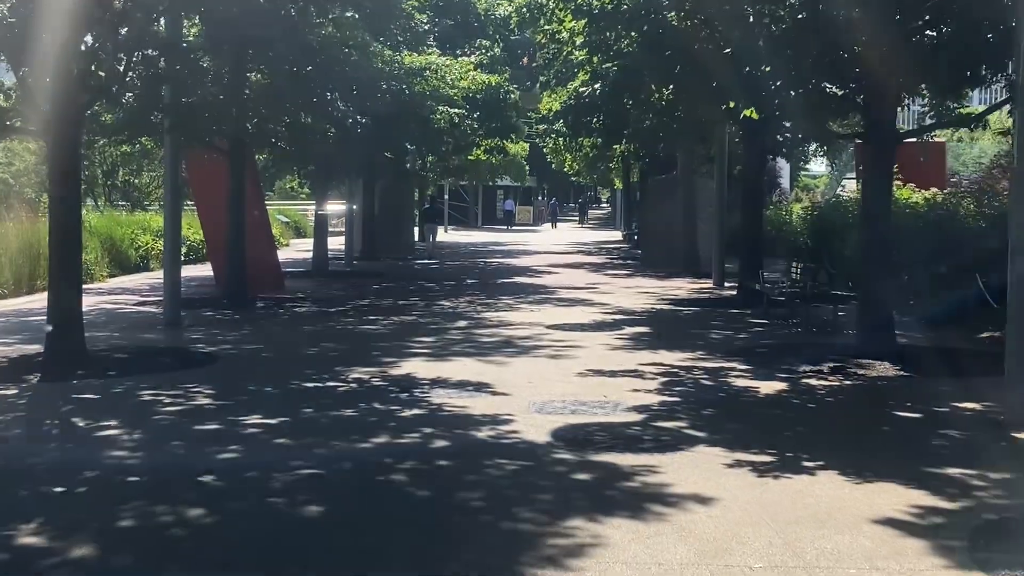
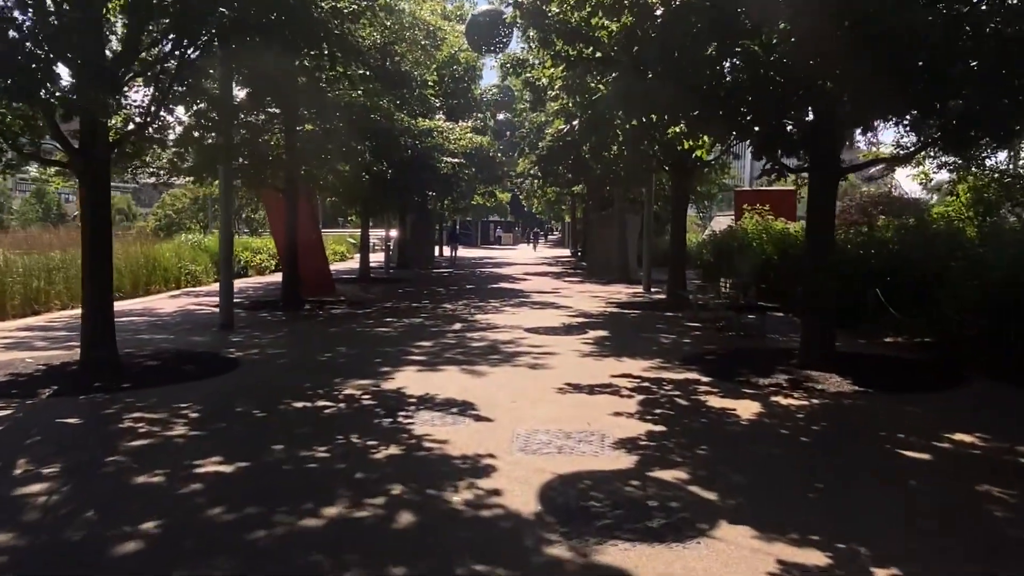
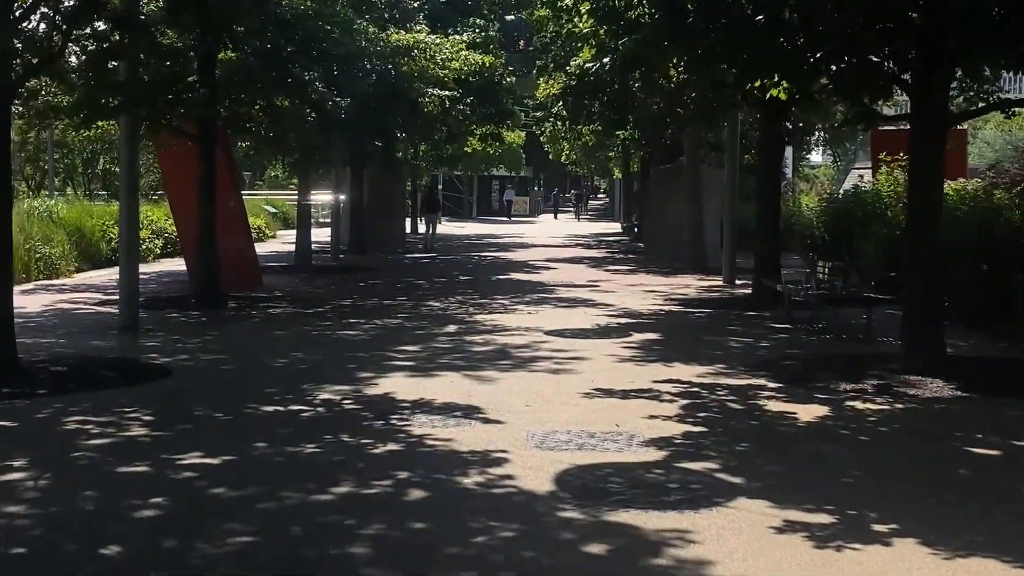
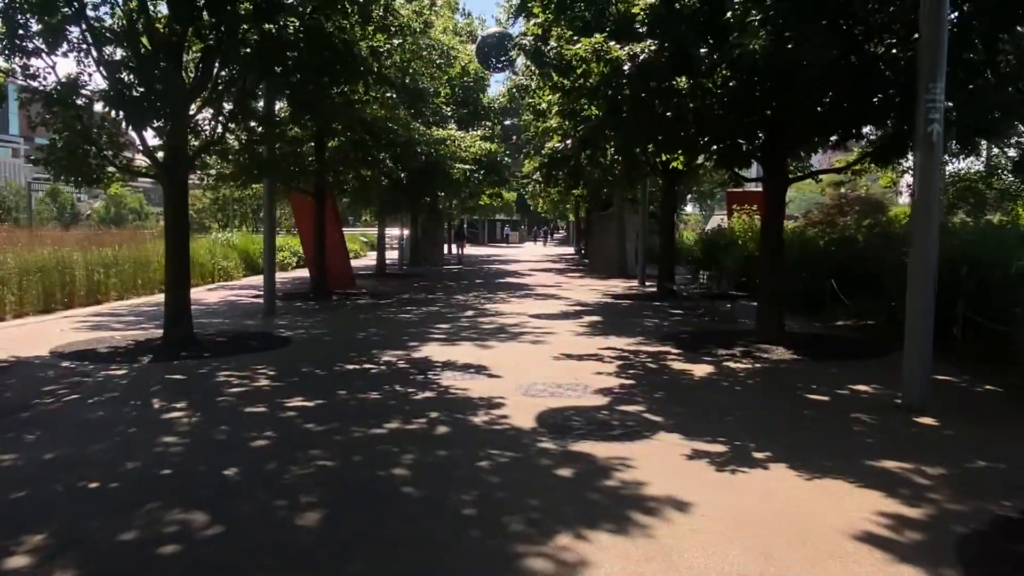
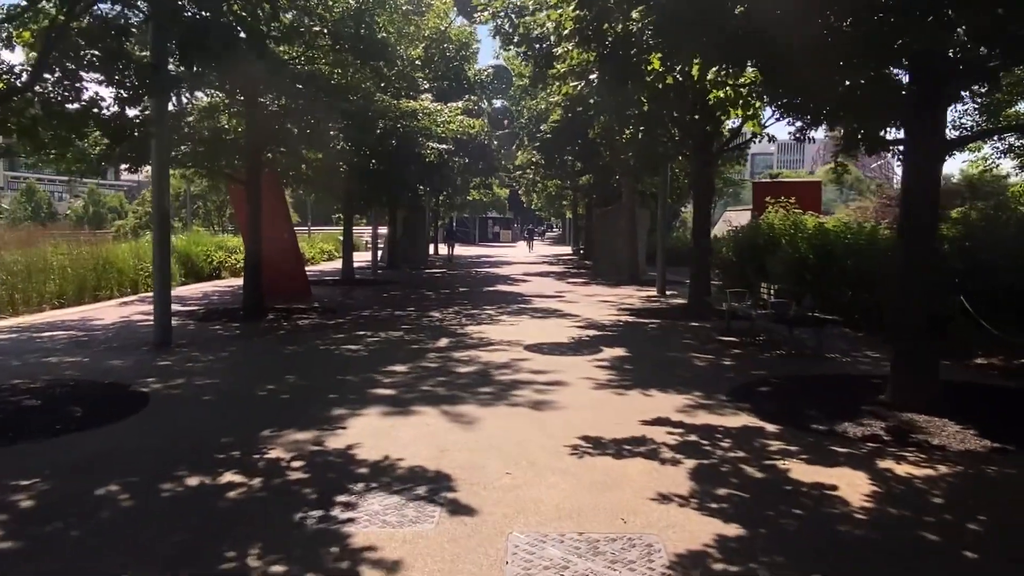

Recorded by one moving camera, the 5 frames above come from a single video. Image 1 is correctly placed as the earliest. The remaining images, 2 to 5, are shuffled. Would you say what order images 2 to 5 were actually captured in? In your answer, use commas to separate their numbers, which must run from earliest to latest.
3, 4, 2, 5
